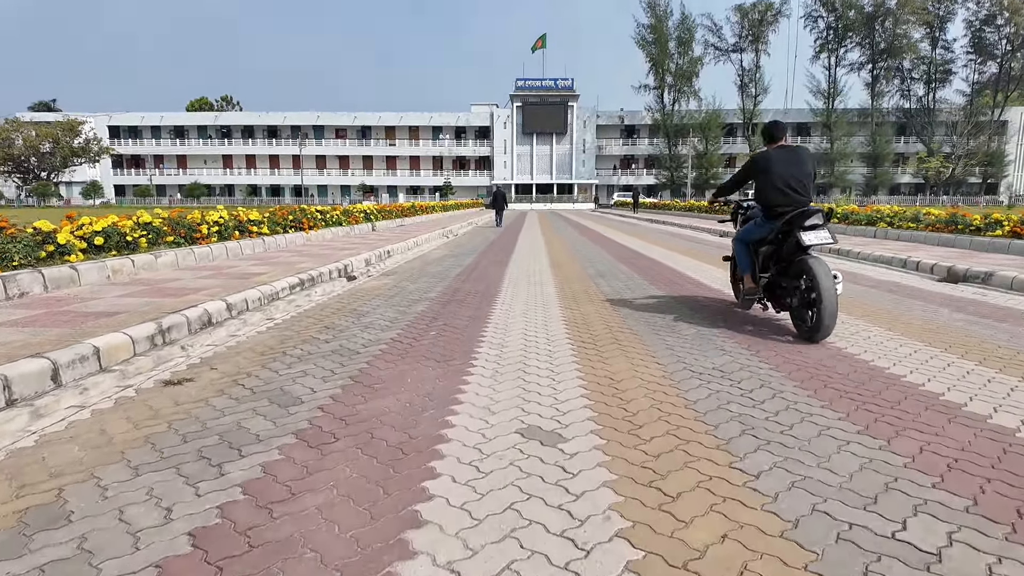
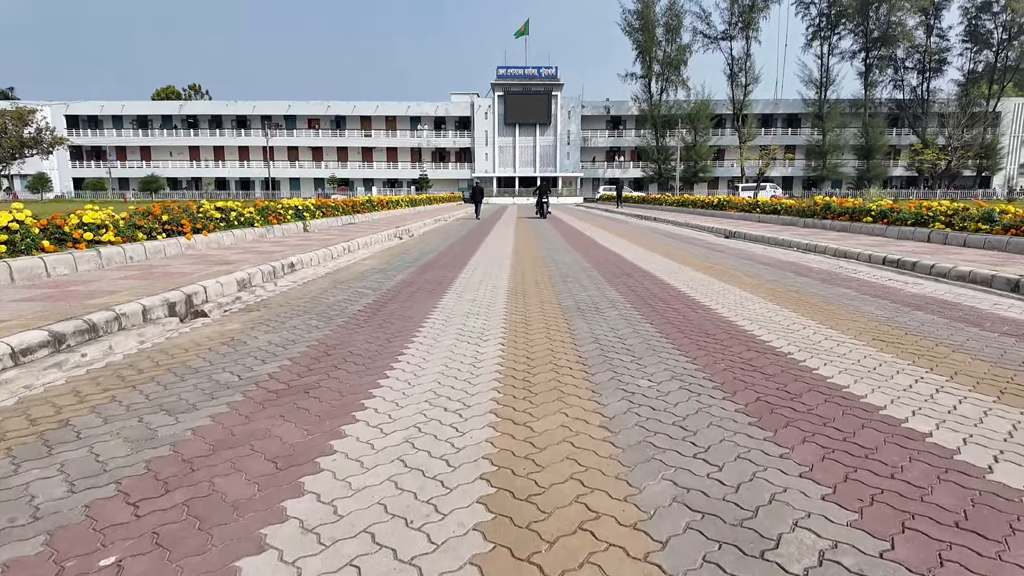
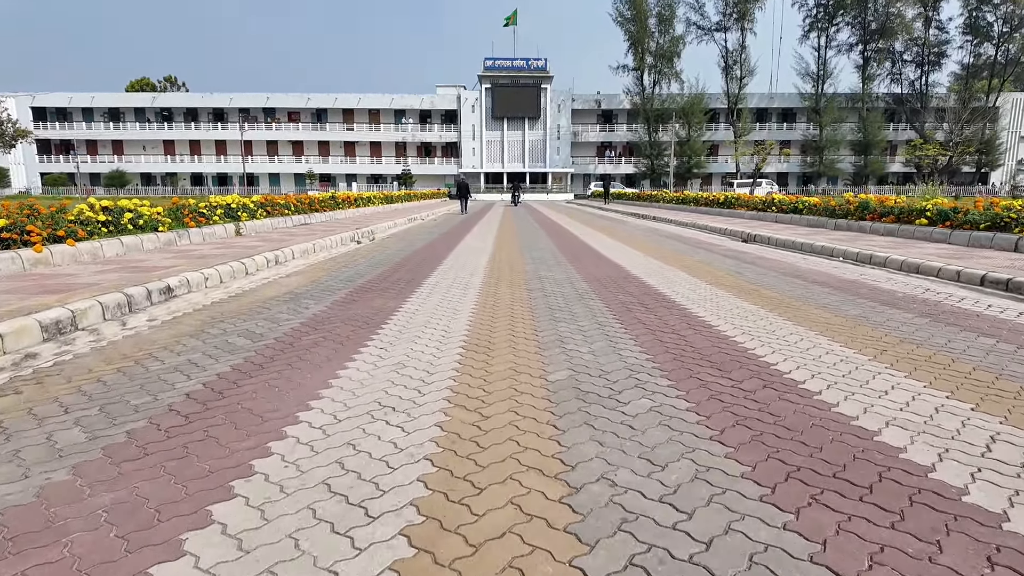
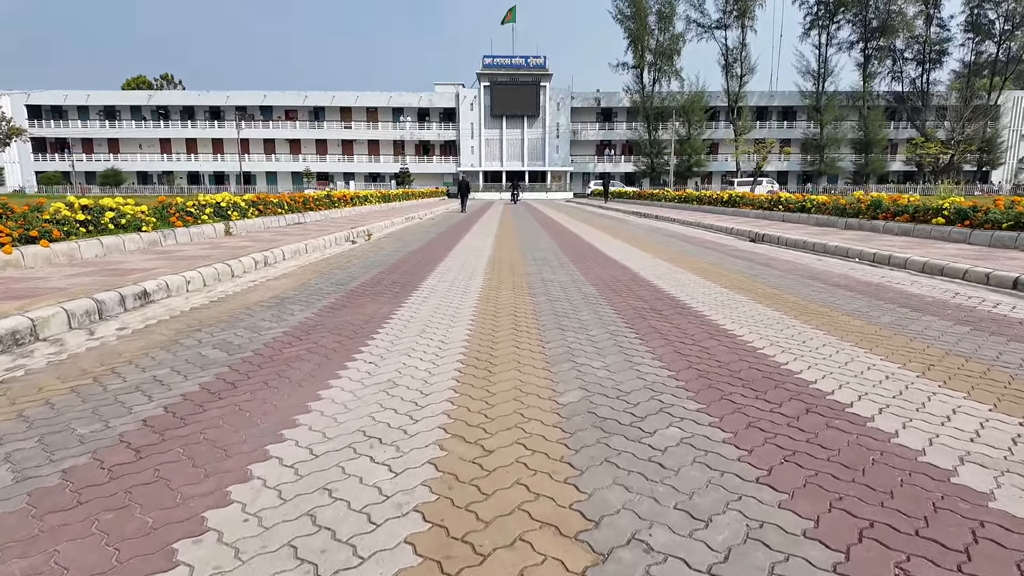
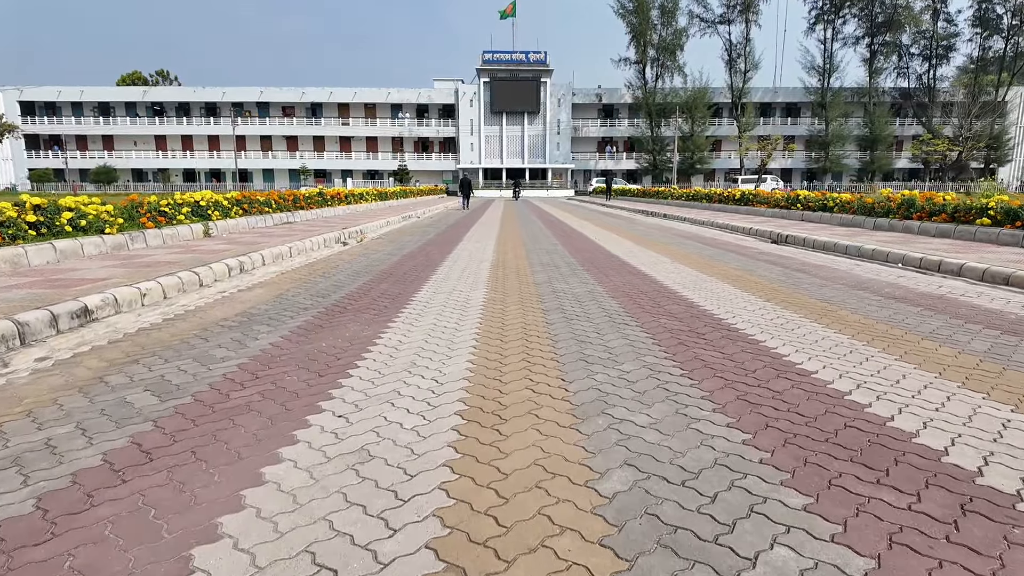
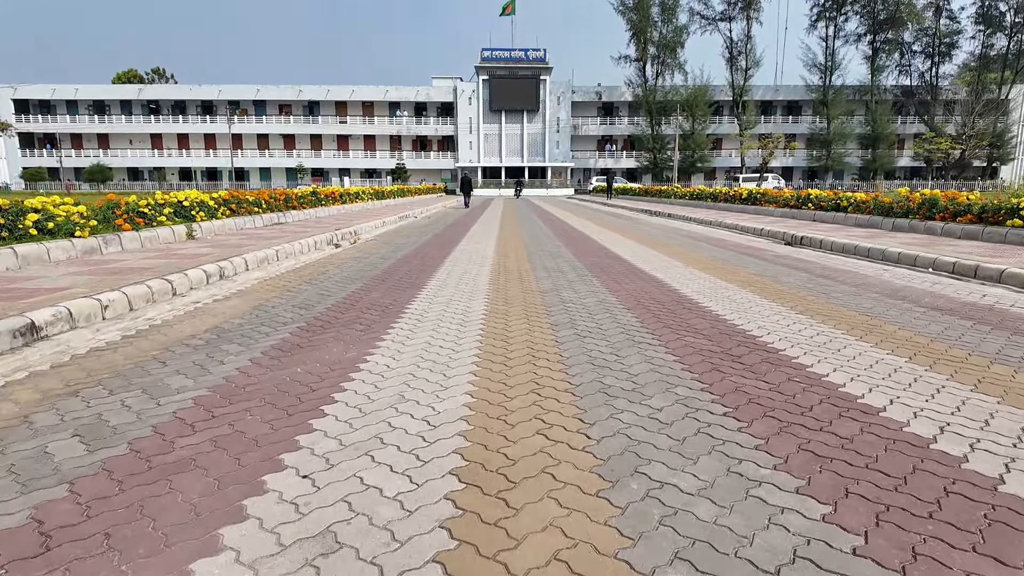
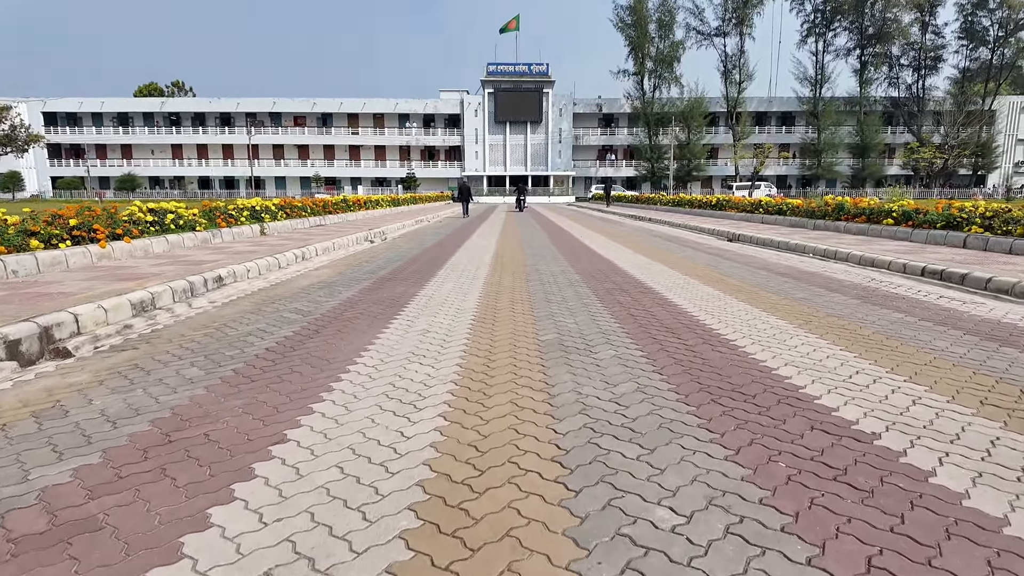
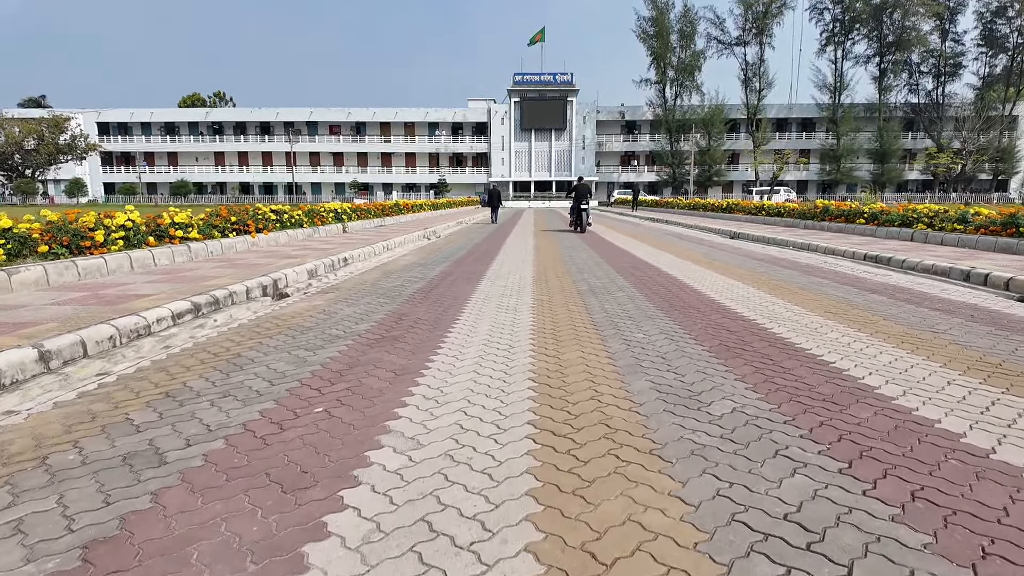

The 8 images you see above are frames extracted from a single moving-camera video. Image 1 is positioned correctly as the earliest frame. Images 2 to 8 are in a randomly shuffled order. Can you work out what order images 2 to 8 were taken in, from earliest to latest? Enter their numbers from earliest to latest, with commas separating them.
8, 2, 7, 3, 4, 5, 6
